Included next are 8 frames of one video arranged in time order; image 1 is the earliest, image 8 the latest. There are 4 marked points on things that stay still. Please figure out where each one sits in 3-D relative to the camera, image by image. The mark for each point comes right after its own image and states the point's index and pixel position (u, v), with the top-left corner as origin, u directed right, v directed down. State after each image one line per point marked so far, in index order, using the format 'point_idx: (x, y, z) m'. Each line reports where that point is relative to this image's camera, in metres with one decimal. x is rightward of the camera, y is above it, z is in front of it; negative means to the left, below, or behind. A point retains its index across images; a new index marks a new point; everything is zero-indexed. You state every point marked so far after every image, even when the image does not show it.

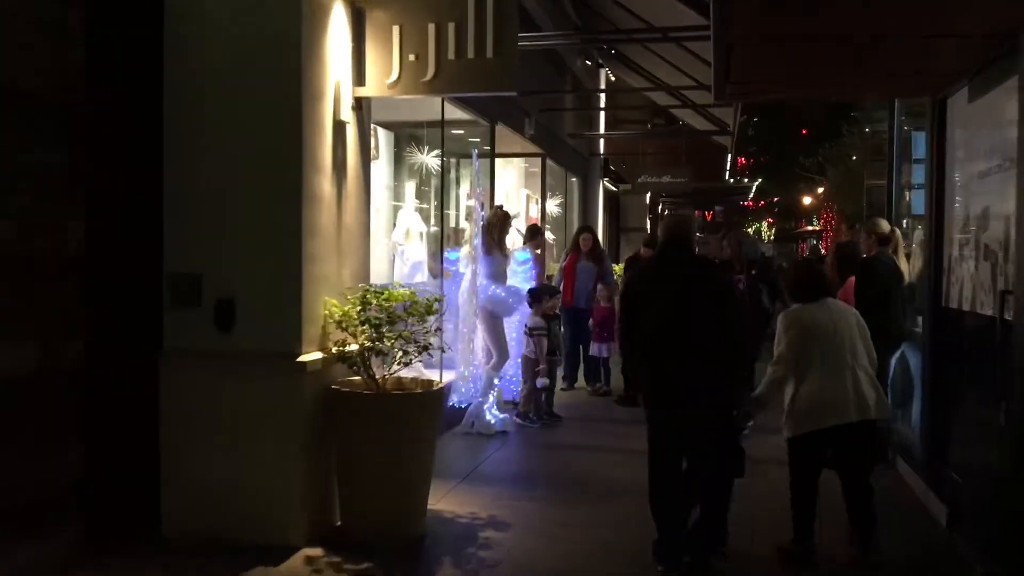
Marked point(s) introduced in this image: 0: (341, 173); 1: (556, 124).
0: (-0.8, +0.6, +4.0) m
1: (+0.5, +2.0, +10.6) m
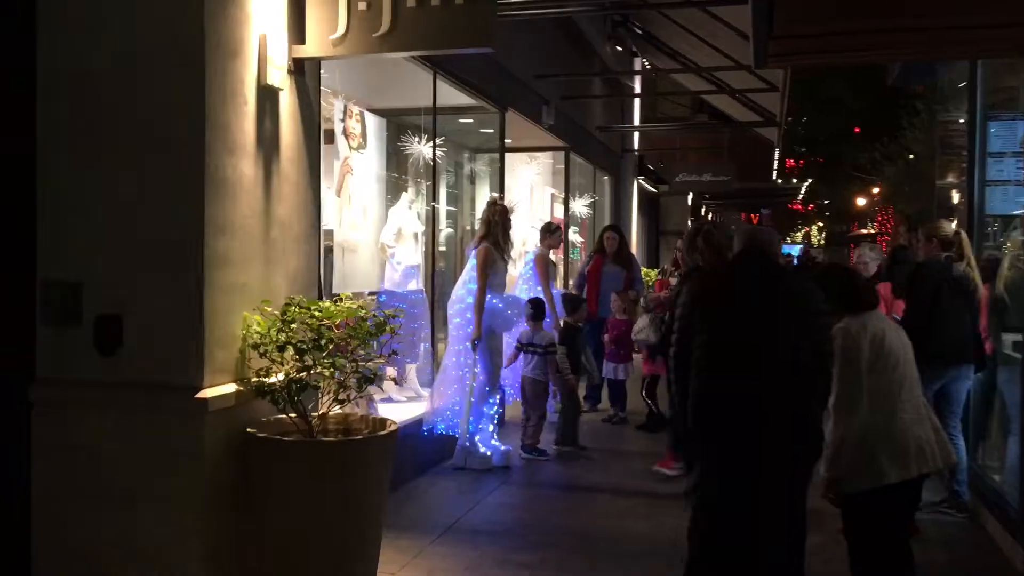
0: (-0.9, +0.5, +3.2) m
1: (+0.8, +1.9, +9.6) m
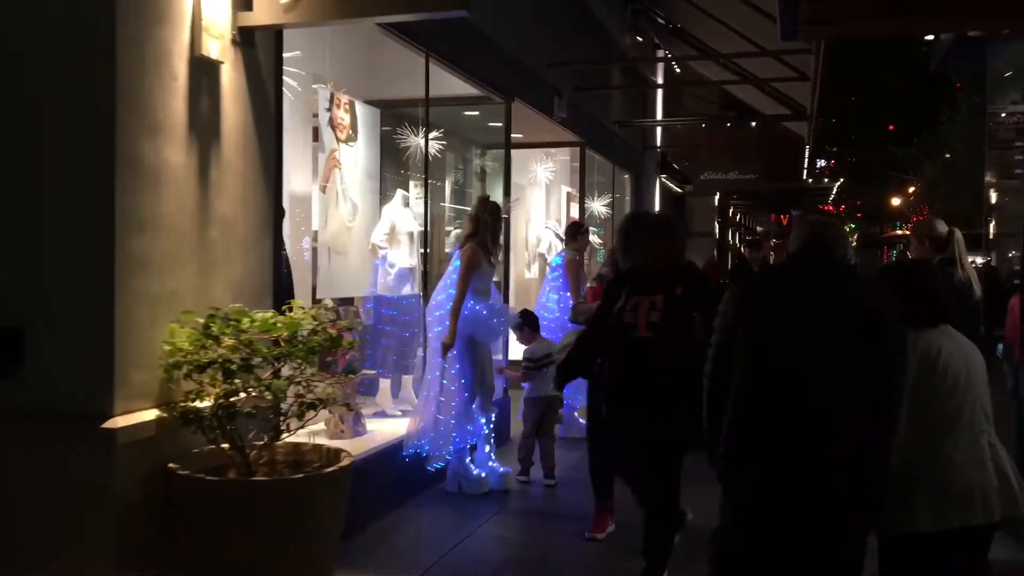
0: (-1.0, +0.5, +2.7) m
1: (+0.9, +1.9, +9.1) m
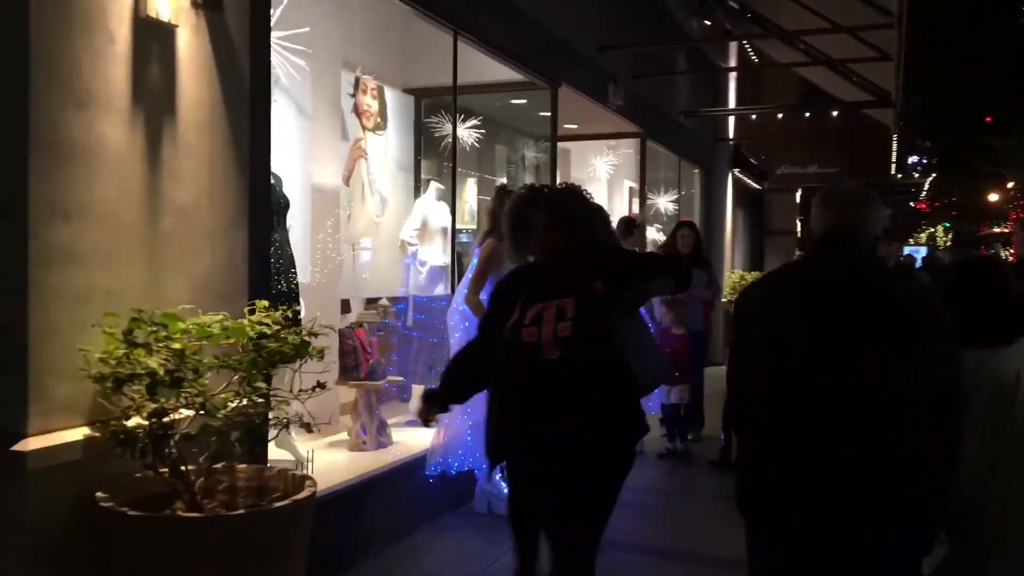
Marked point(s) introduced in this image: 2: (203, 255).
0: (-1.0, +0.5, +2.3) m
1: (+1.5, +1.9, +8.6) m
2: (-0.9, +0.1, +2.5) m
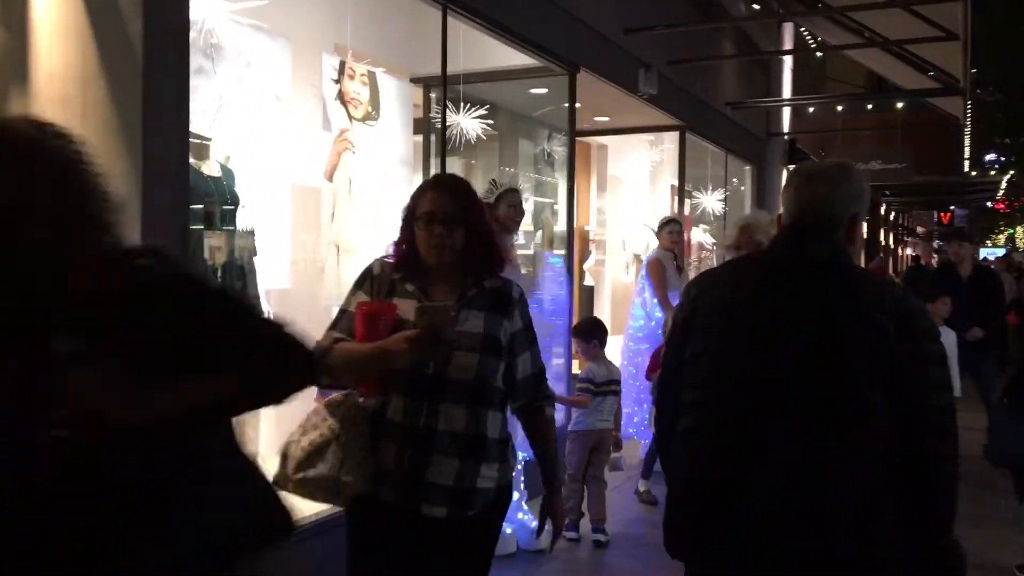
0: (-1.1, +0.5, +1.9) m
1: (+1.8, +1.8, +7.9) m
2: (-1.1, +0.1, +2.1) m
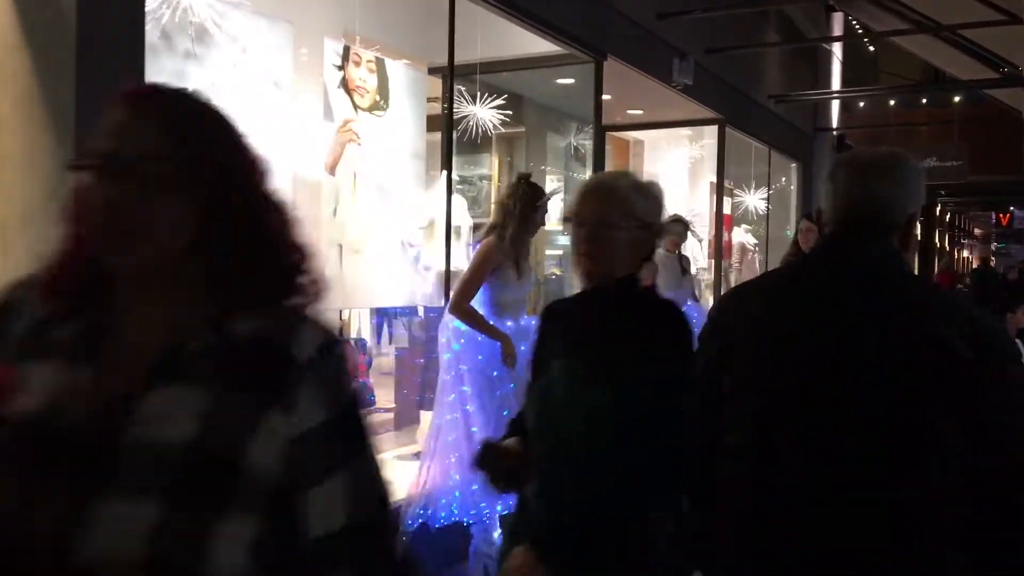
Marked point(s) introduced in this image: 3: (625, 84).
0: (-1.2, +0.5, +1.6) m
1: (+2.1, +1.8, +7.5) m
2: (-1.1, +0.1, +1.8) m
3: (+0.8, +1.4, +6.0) m
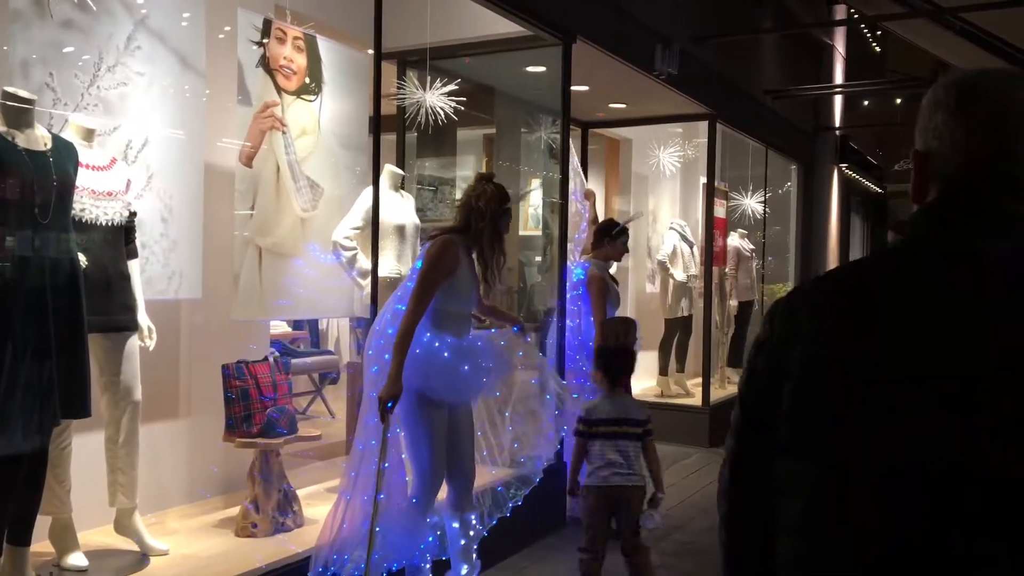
0: (-1.4, +0.4, +1.1) m
1: (+1.9, +1.7, +7.0) m
2: (-1.3, +0.1, +1.3) m
3: (+0.6, +1.4, +5.4) m
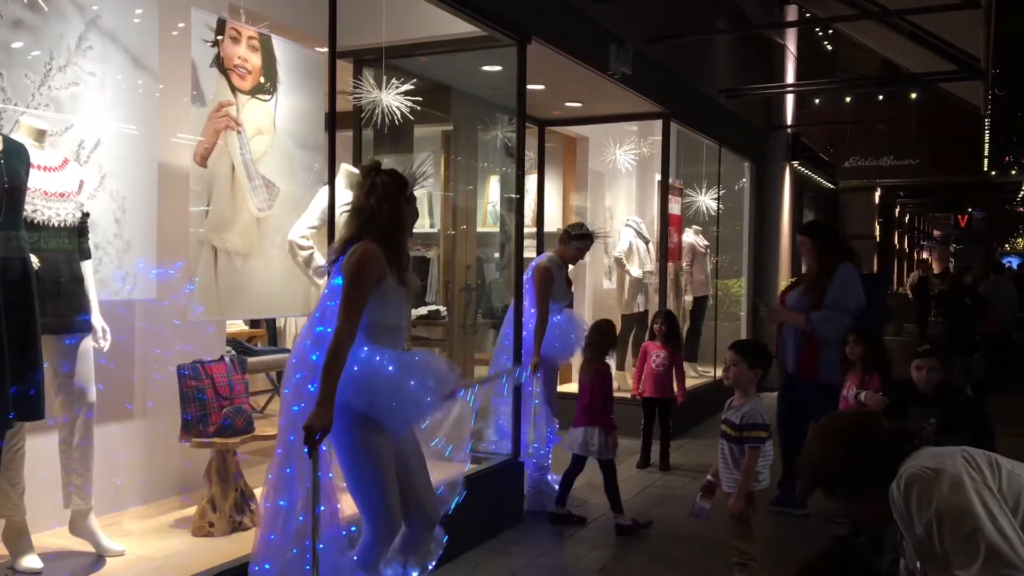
0: (-1.5, +0.4, +1.1) m
1: (+1.5, +1.8, +7.1) m
2: (-1.4, 0.0, +1.3) m
3: (+0.3, +1.4, +5.5) m
